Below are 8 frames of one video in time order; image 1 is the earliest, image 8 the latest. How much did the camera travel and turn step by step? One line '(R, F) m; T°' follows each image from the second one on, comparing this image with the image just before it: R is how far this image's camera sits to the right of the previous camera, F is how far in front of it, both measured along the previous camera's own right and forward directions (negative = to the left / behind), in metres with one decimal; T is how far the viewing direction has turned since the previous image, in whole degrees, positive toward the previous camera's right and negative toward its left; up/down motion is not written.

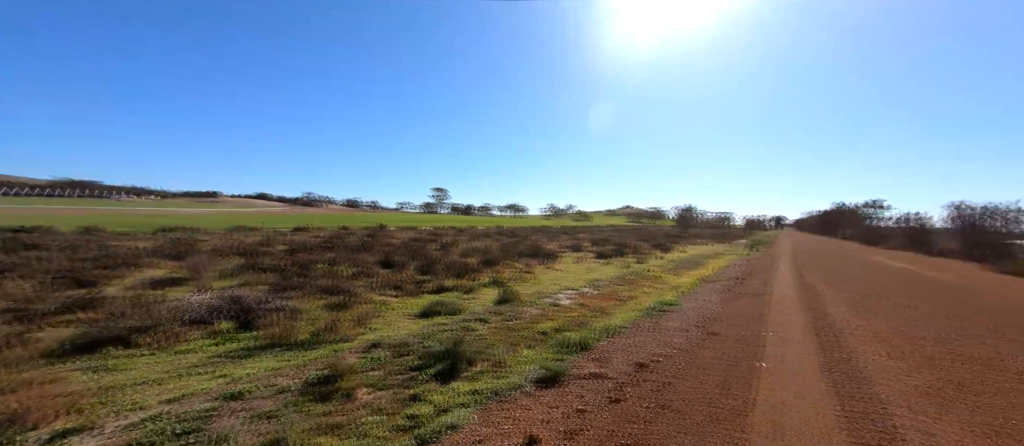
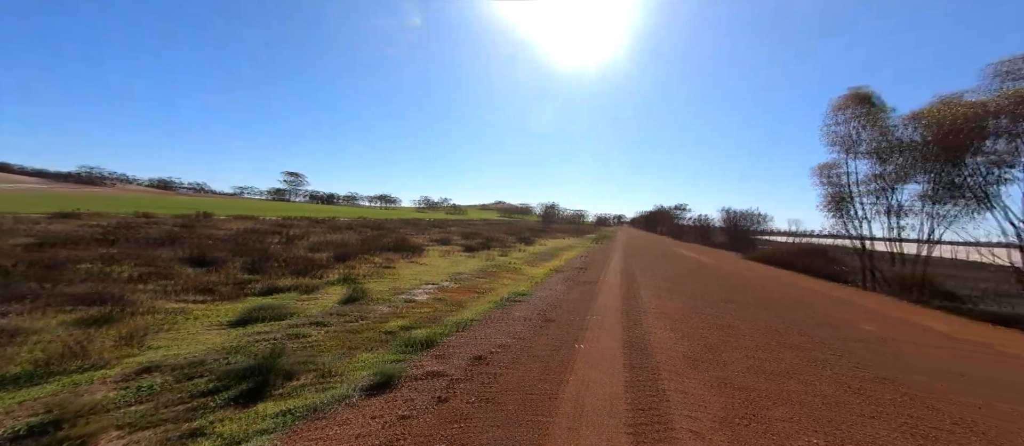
(+1.1, +0.5) m; +20°
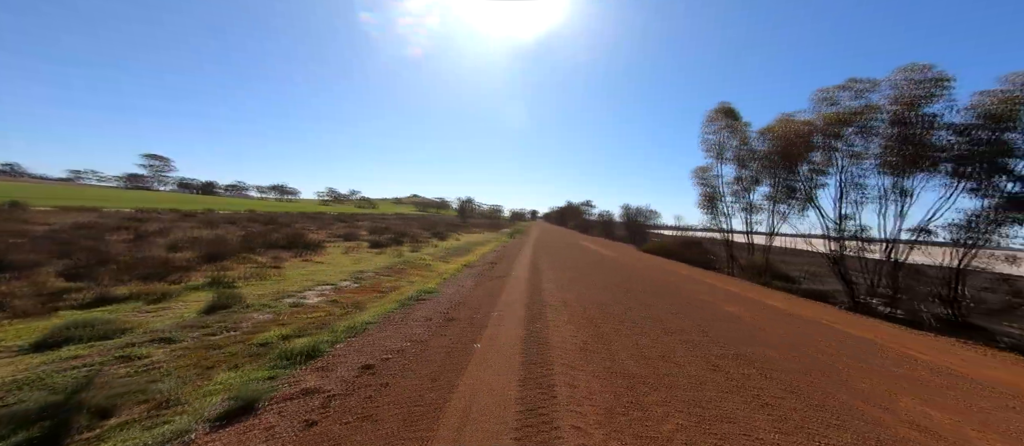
(+0.5, +0.4) m; +13°
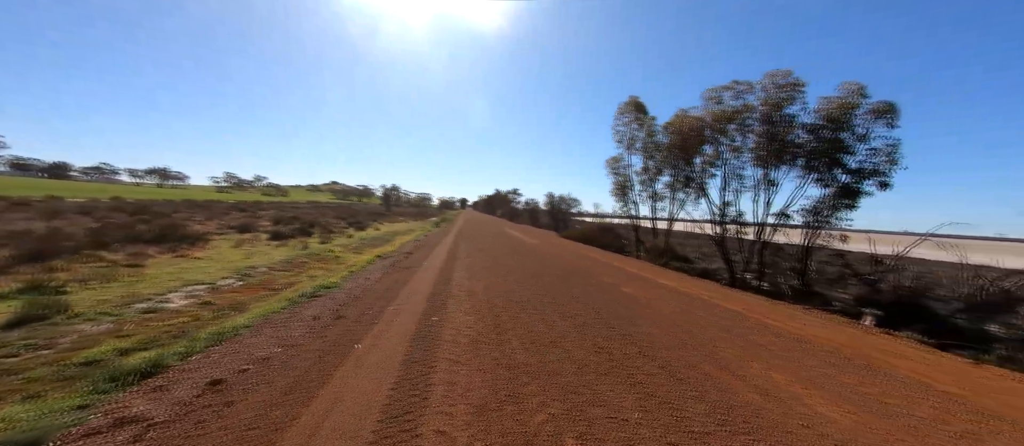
(+0.8, +0.4) m; +11°
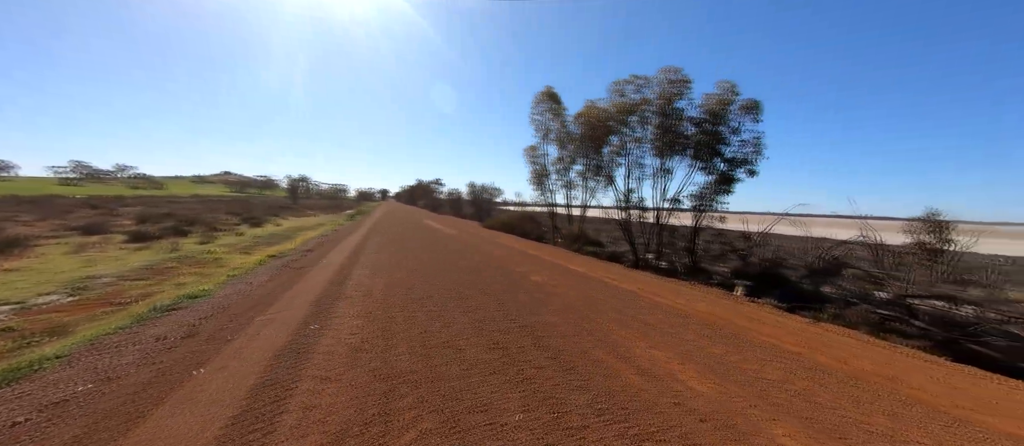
(+0.7, +0.4) m; +12°
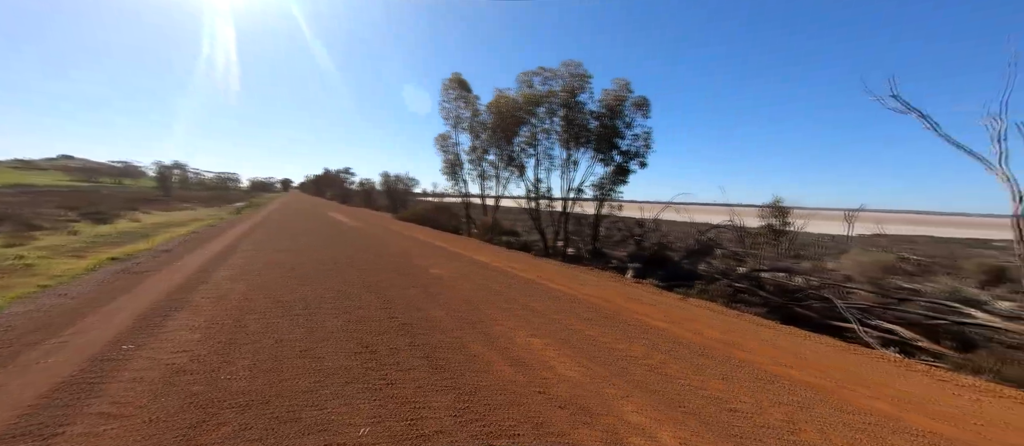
(+0.7, +0.2) m; +12°
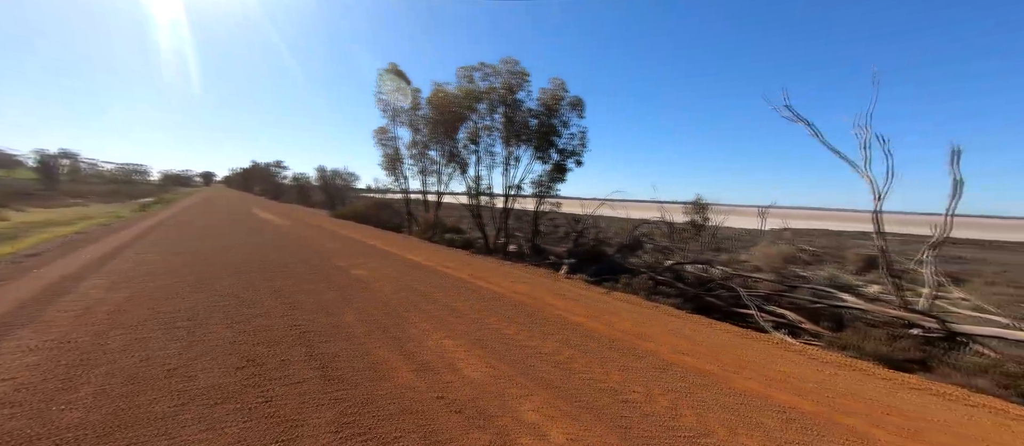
(+0.5, +0.1) m; +8°
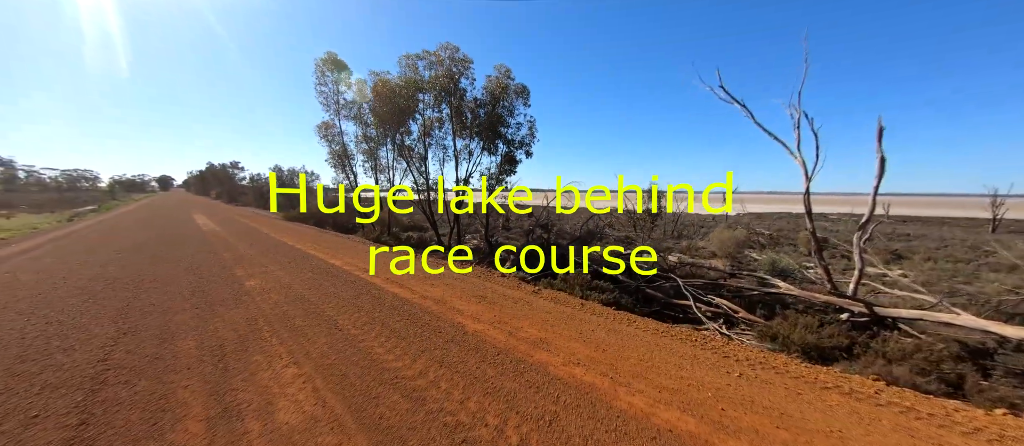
(+1.2, +0.5) m; +3°
